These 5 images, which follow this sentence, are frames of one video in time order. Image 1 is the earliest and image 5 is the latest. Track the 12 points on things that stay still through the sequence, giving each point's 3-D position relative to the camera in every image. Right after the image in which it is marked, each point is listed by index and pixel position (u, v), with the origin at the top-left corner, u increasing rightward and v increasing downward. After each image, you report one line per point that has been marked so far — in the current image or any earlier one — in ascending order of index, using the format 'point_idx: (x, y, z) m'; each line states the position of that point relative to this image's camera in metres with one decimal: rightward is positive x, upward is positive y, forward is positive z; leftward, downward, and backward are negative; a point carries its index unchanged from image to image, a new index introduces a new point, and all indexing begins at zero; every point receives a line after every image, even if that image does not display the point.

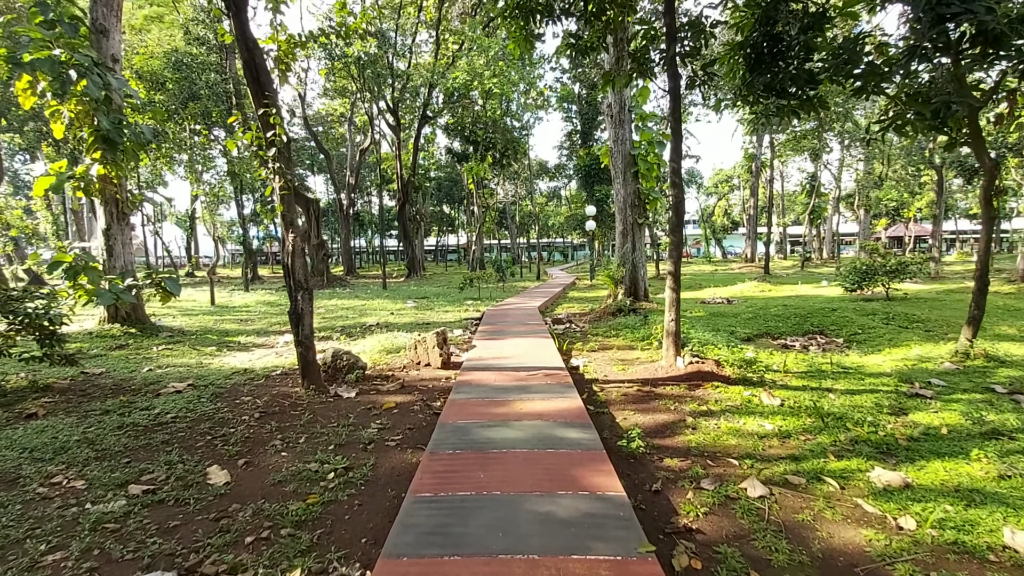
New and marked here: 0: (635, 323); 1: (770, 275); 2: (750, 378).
0: (+1.7, -0.5, +6.9) m
1: (+9.3, +0.5, +17.8) m
2: (+2.0, -0.7, +4.0) m
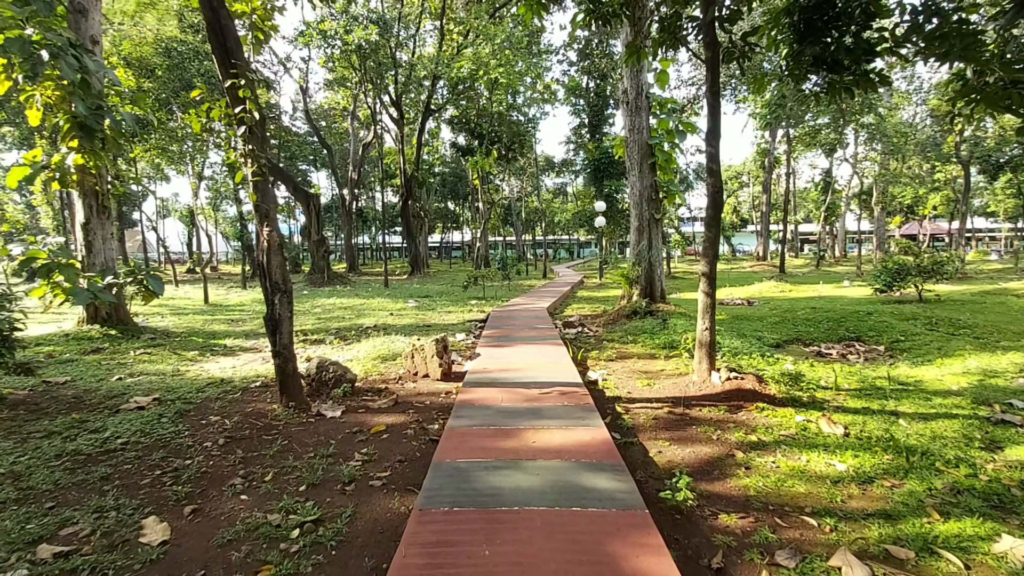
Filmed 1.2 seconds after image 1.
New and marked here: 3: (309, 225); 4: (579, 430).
0: (+1.8, -0.5, +6.3) m
1: (+9.5, +0.5, +17.1) m
2: (+2.0, -0.8, +3.5) m
3: (-7.4, +2.3, +18.0) m
4: (+0.4, -0.8, +2.7) m
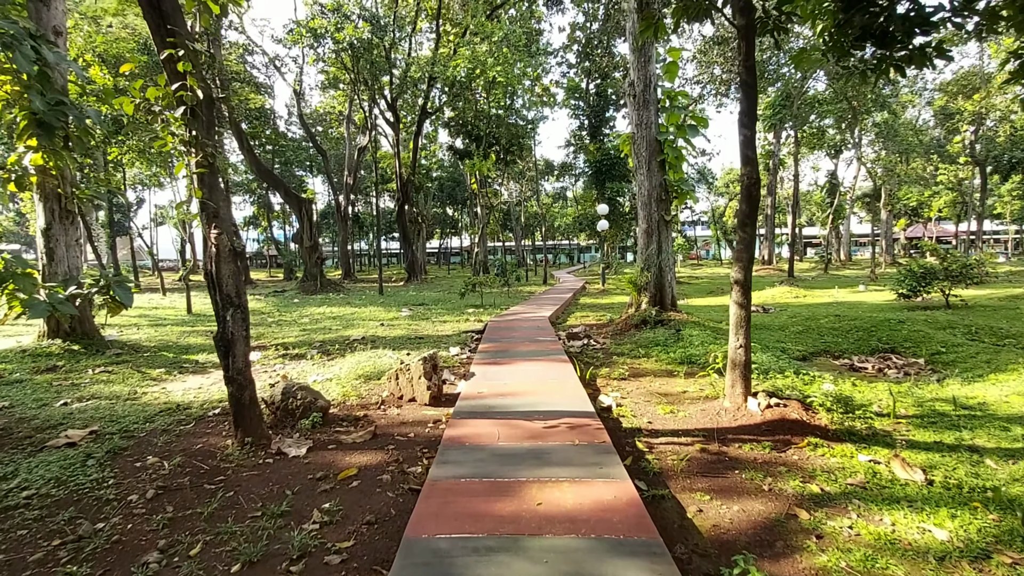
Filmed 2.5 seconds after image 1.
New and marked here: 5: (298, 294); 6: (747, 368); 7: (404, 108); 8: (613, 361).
0: (+1.8, -0.6, +5.8) m
1: (+9.5, +0.3, +16.6) m
2: (+2.0, -0.8, +2.9) m
3: (-7.4, +2.0, +17.4) m
4: (+0.4, -0.8, +2.1) m
5: (-7.1, -0.2, +16.2) m
6: (+1.5, -0.5, +3.2) m
7: (-4.3, +7.2, +19.9) m
8: (+1.0, -0.7, +5.0) m
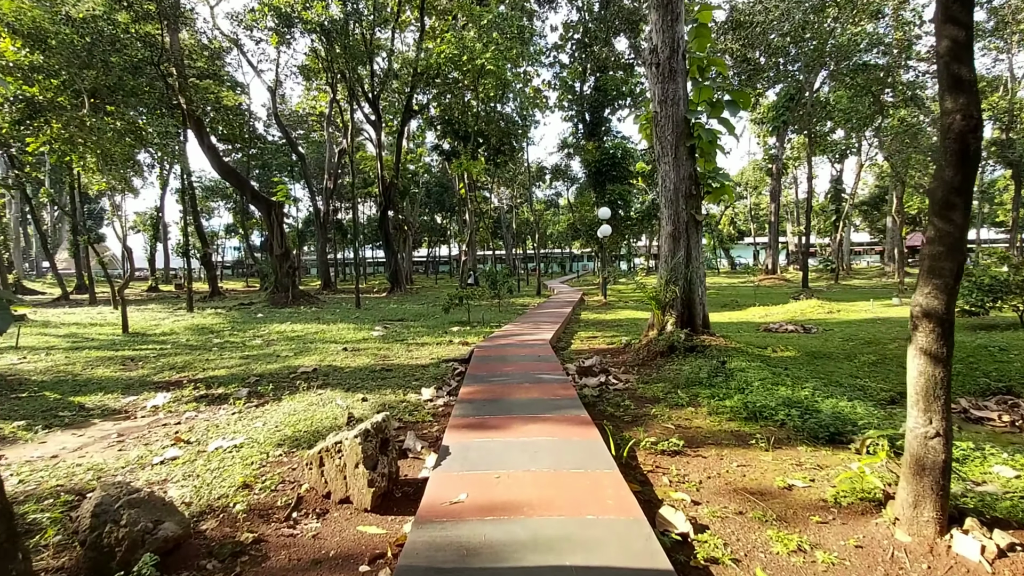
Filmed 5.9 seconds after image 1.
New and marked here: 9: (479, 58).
0: (+1.8, -0.8, +4.3) m
1: (+9.2, 0.0, +15.3) m
2: (+2.0, -1.0, +1.4) m
3: (-7.7, +1.6, +15.8) m
4: (+0.4, -0.9, +0.6) m
5: (-7.3, -0.6, +14.6) m
6: (+1.5, -0.6, +1.7) m
7: (-4.7, +6.7, +18.4) m
8: (+1.0, -0.9, +3.5) m
9: (-1.0, +6.8, +14.4) m
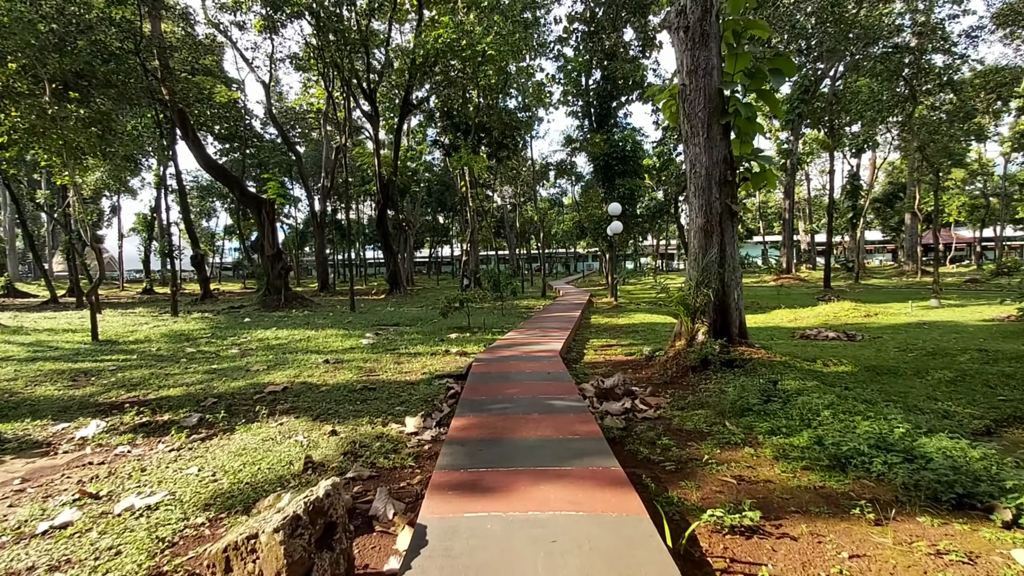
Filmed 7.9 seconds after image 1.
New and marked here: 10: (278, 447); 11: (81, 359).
0: (+1.8, -0.8, +3.5) m
1: (+9.3, 0.0, +14.4) m
2: (+2.0, -1.0, +0.6) m
3: (-7.6, +1.6, +15.1) m
4: (+0.4, -1.0, -0.2) m
5: (-7.2, -0.7, +13.8) m
6: (+1.5, -0.7, +0.9) m
7: (-4.6, +6.7, +17.6) m
8: (+1.0, -0.9, +2.7) m
9: (-0.9, +6.7, +13.6) m
10: (-1.5, -1.0, +3.2) m
11: (-6.1, -1.0, +7.0) m
